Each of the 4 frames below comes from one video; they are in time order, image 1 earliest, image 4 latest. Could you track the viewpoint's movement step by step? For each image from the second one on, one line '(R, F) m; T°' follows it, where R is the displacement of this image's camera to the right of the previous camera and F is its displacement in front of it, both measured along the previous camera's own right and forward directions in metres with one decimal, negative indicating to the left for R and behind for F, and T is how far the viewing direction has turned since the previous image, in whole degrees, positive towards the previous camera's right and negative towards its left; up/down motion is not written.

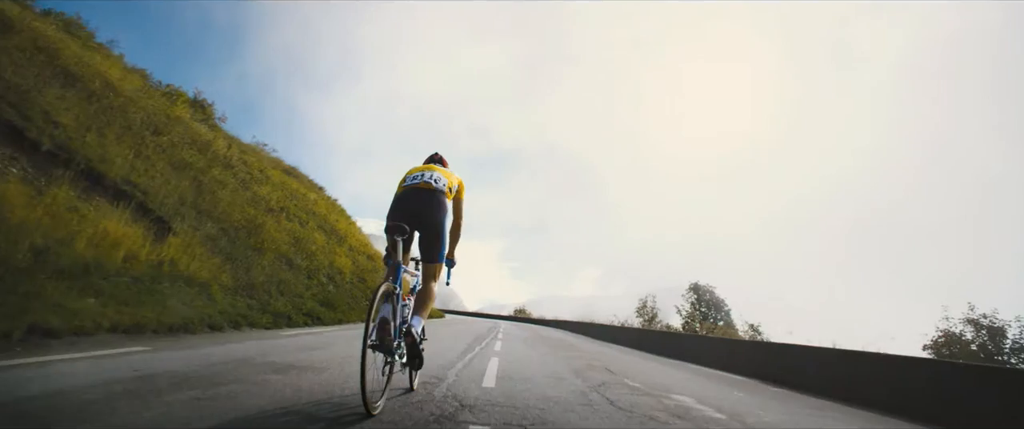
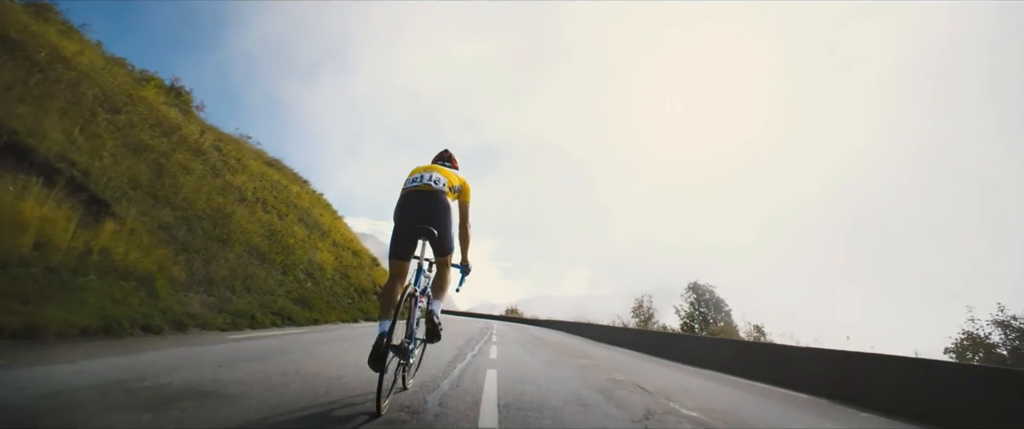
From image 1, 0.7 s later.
(-0.1, +1.4) m; +1°
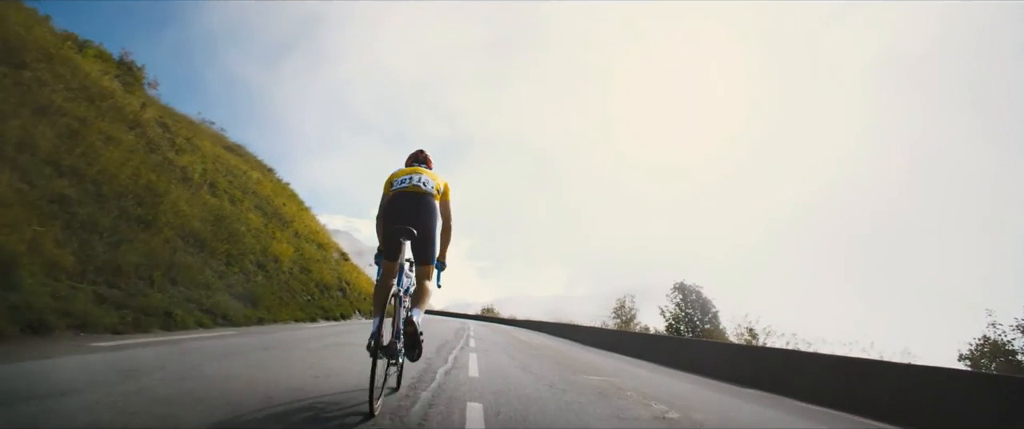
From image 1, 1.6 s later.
(-0.1, +1.9) m; +2°
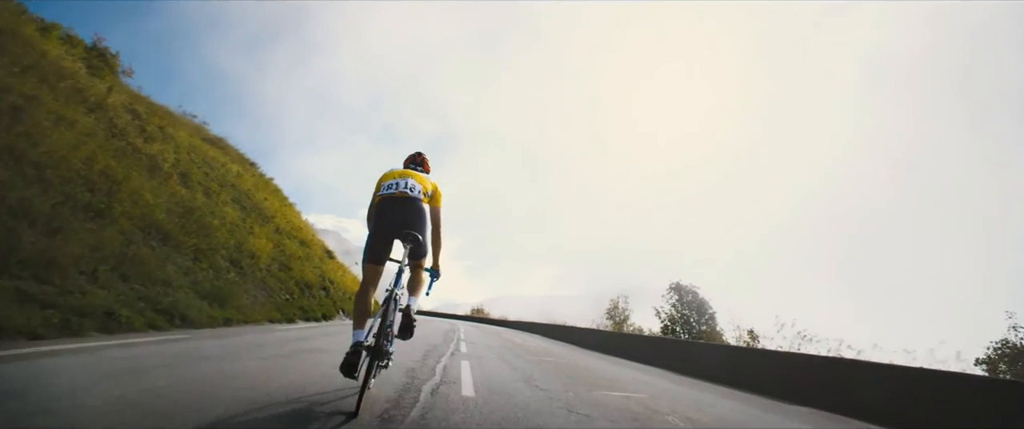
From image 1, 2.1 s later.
(-0.1, +1.1) m; +1°
